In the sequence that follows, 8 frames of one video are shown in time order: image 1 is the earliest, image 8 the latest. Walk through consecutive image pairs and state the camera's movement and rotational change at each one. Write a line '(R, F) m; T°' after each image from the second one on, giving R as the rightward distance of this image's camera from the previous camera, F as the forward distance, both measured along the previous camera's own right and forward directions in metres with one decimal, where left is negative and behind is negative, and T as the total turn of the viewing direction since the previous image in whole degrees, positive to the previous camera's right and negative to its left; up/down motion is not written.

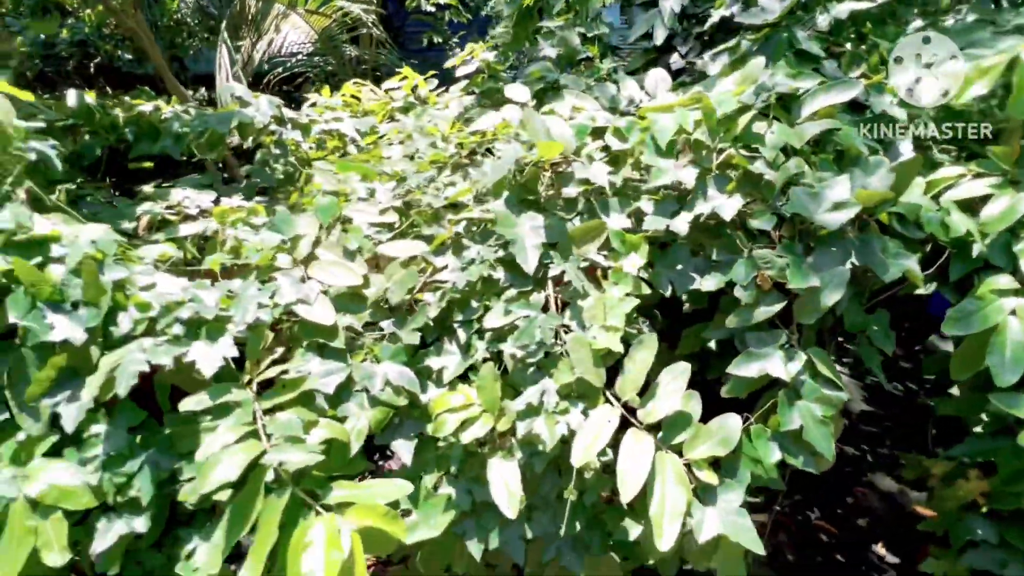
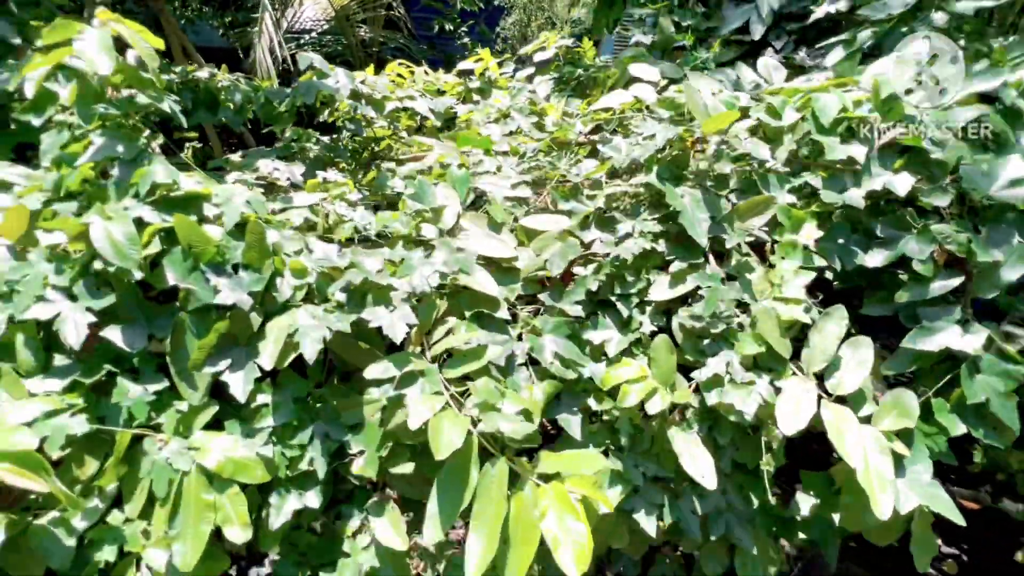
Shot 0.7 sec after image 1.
(-0.6, 0.0) m; +3°
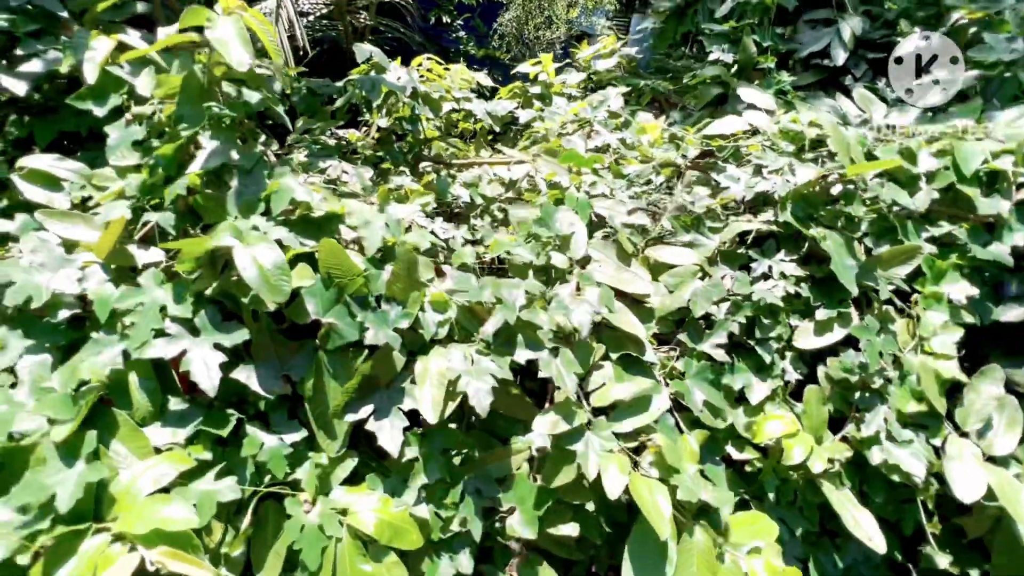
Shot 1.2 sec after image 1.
(-0.5, +0.1) m; +5°
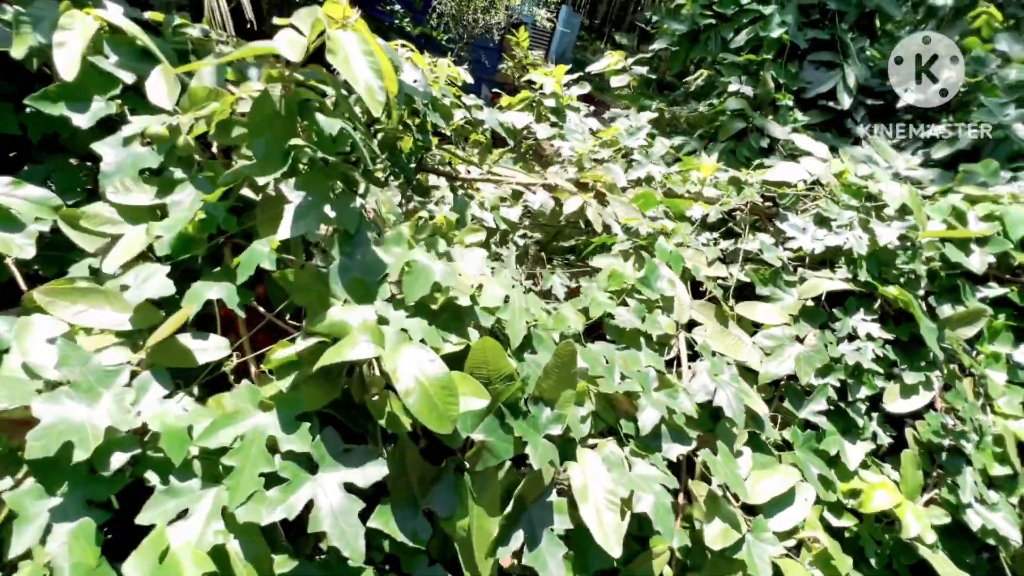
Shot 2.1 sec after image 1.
(-0.5, +0.2) m; +11°
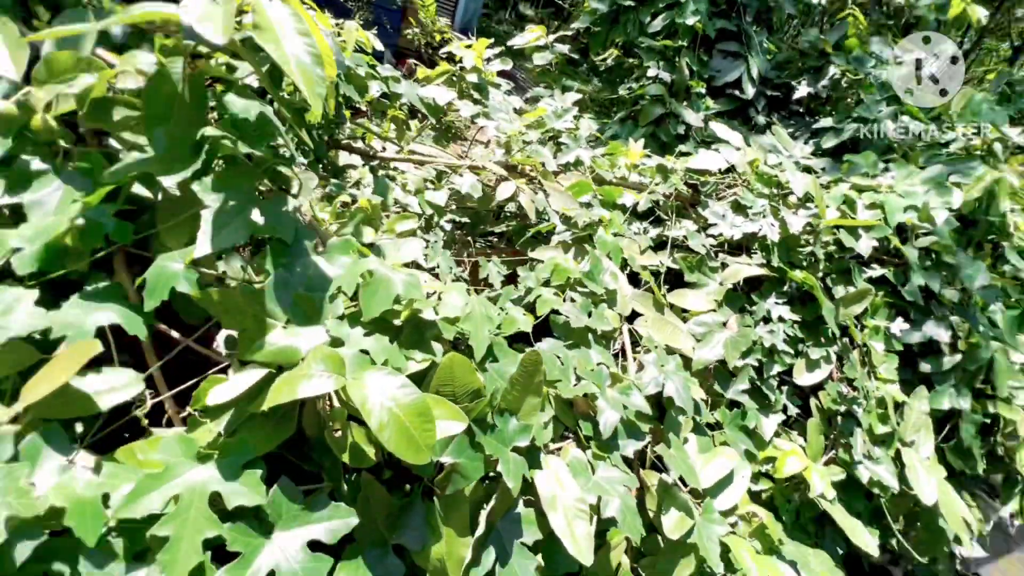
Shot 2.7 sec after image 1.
(-0.1, +0.1) m; +11°
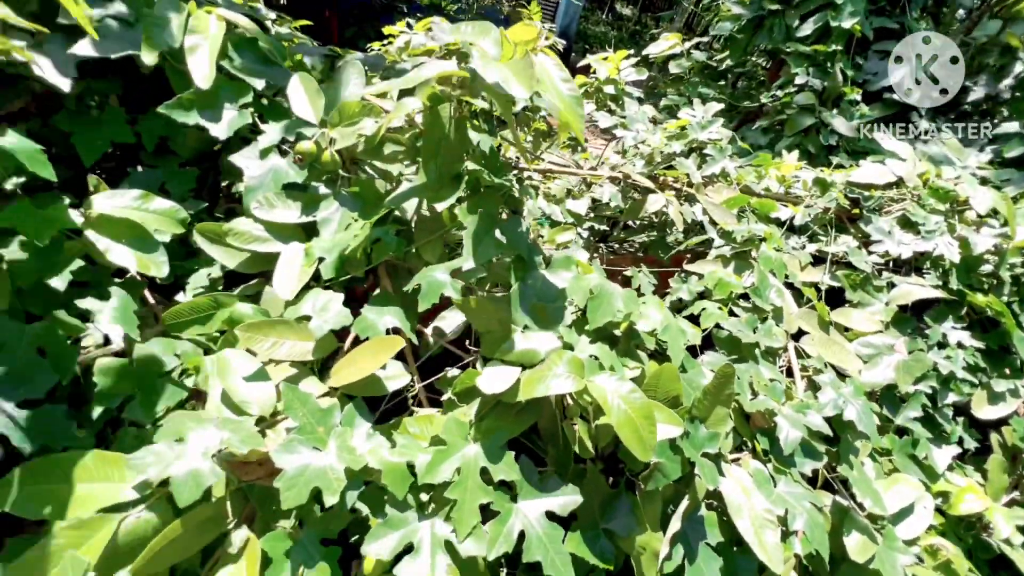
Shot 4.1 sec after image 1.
(-0.2, -0.1) m; -10°
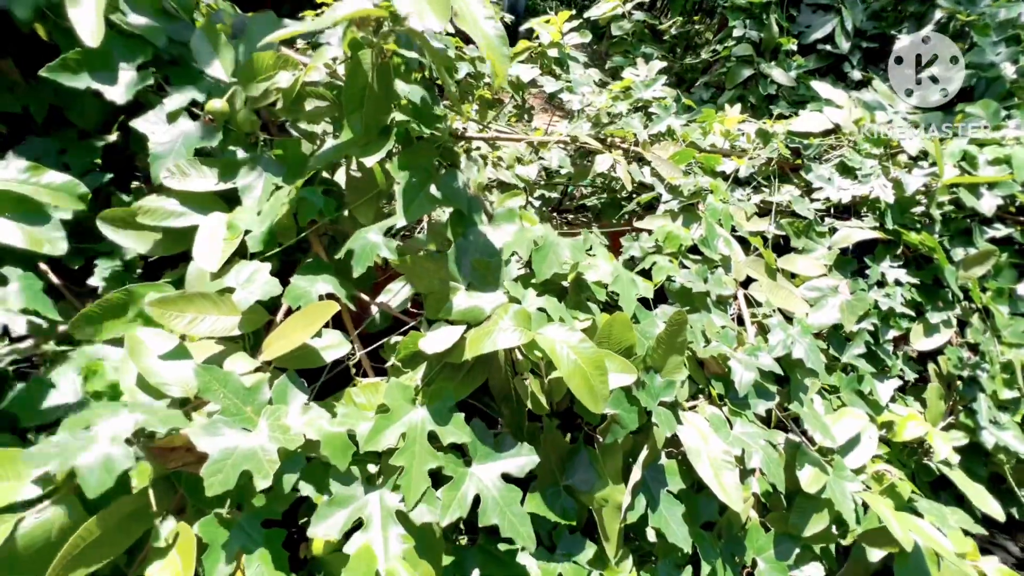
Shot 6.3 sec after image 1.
(0.0, 0.0) m; +4°
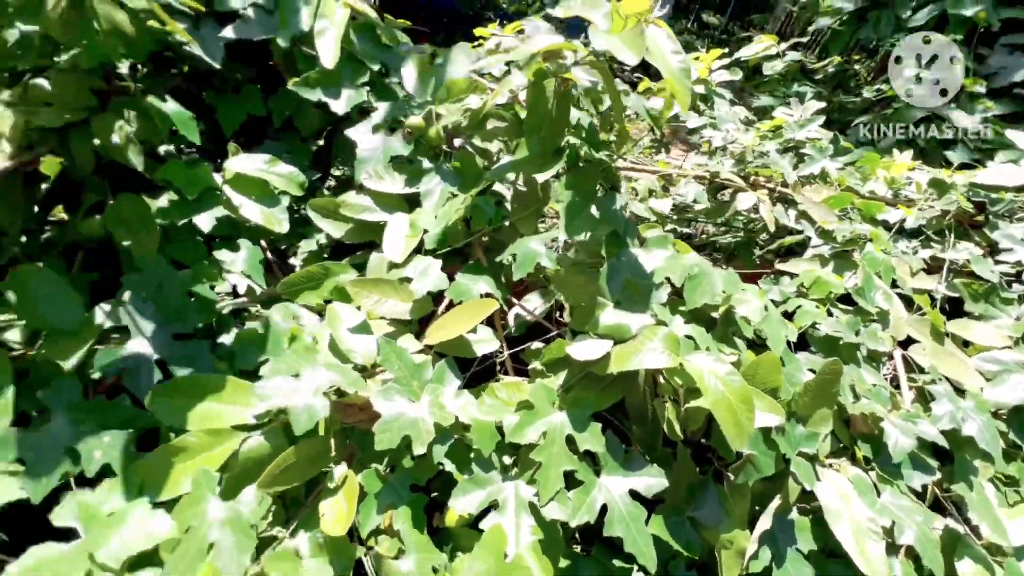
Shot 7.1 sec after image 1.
(-0.1, -0.1) m; -12°
